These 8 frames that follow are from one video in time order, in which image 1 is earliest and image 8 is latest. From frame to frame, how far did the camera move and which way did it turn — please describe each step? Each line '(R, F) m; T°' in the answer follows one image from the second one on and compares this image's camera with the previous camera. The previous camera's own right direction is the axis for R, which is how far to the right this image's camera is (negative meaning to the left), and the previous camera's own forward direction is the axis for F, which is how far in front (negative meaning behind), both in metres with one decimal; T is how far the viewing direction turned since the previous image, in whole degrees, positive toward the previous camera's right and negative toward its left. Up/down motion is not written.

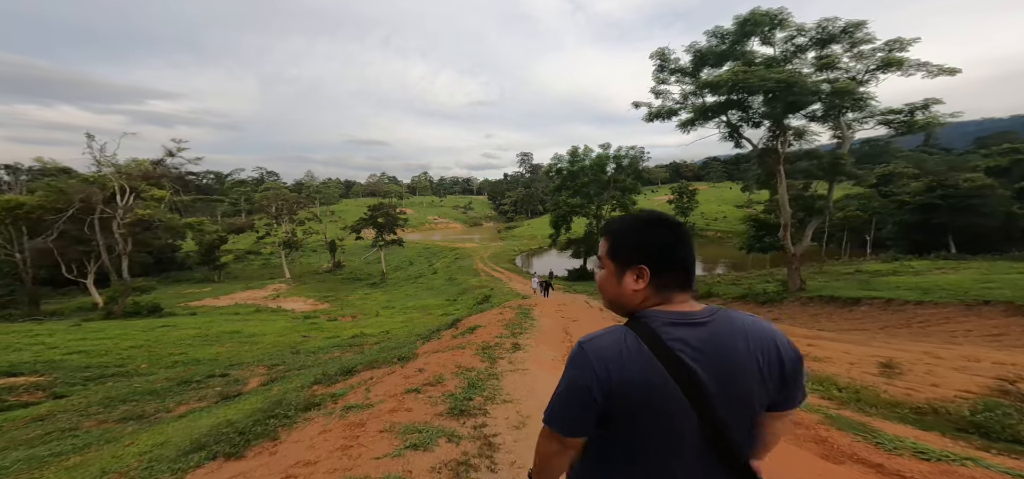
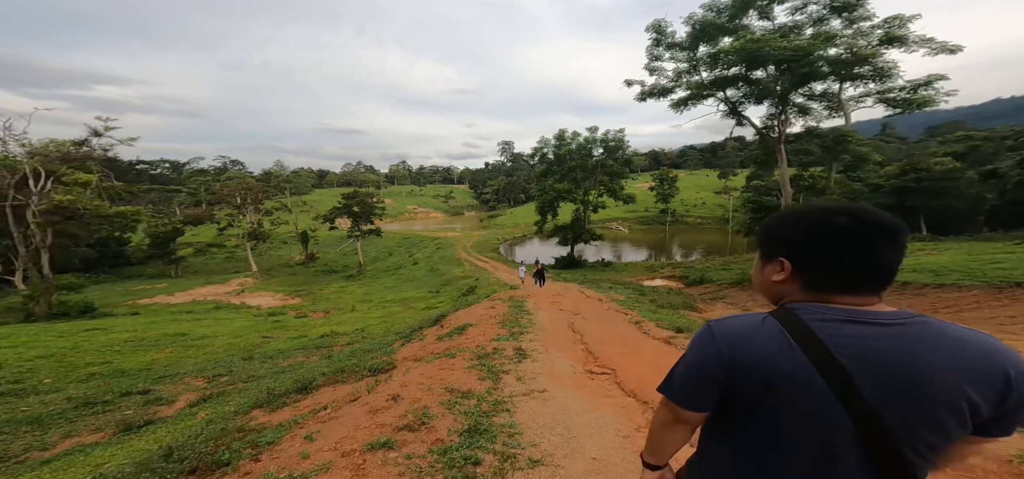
(-0.3, +1.5) m; +3°
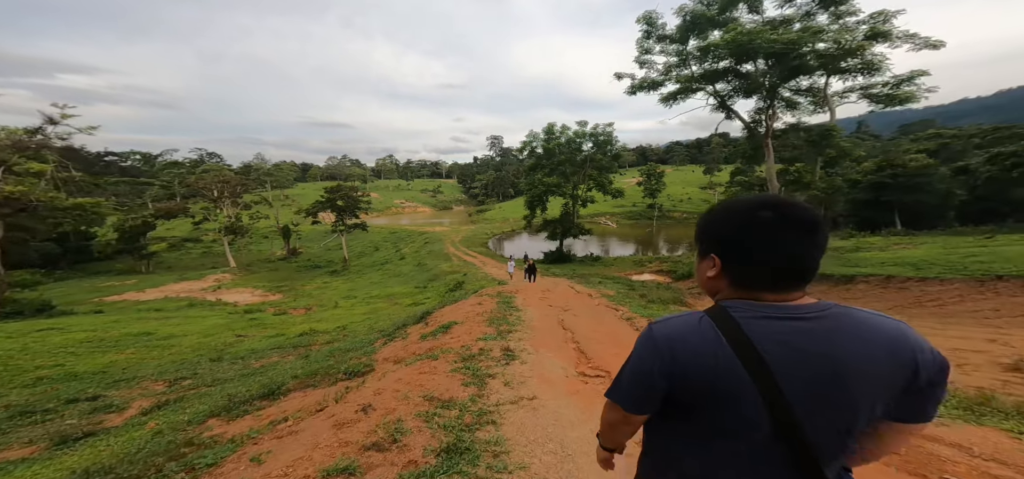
(0.0, +0.4) m; +2°
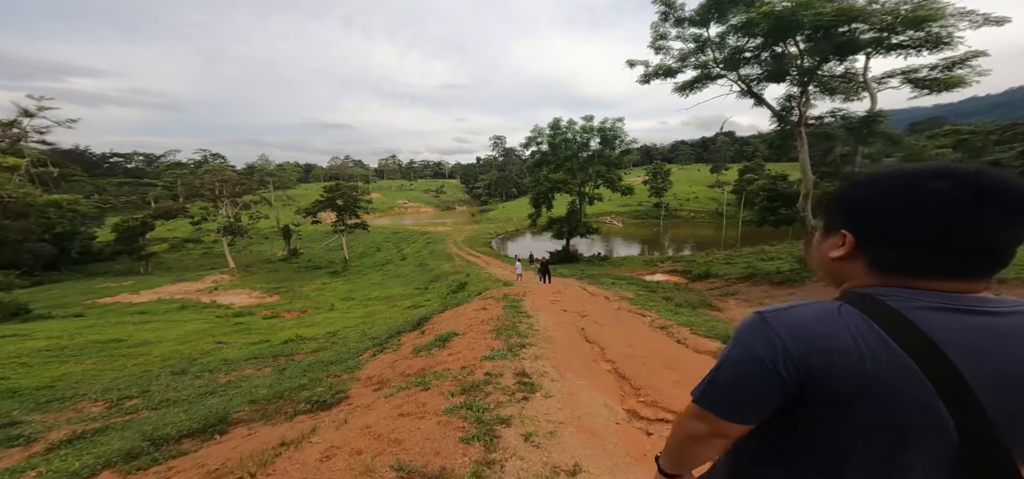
(-0.1, +1.3) m; -1°
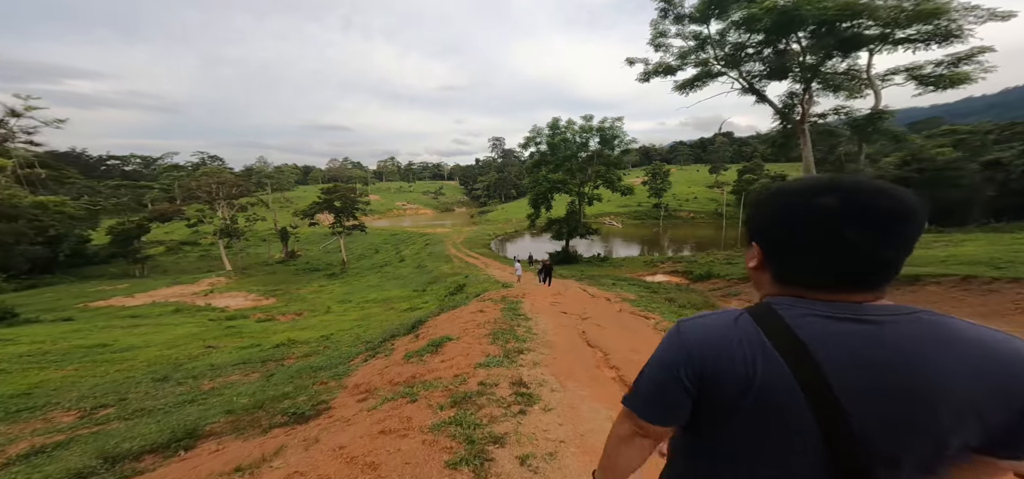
(0.0, +0.3) m; 0°
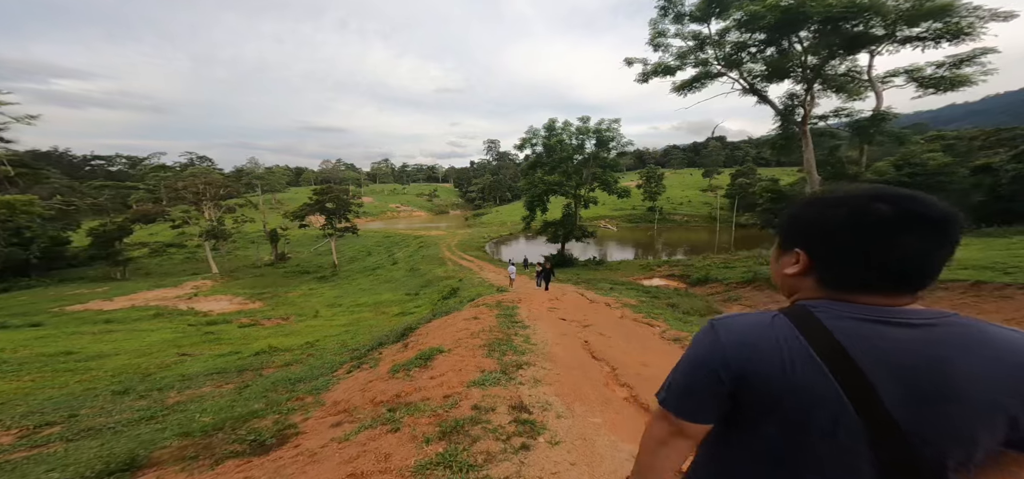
(0.0, +0.5) m; +1°
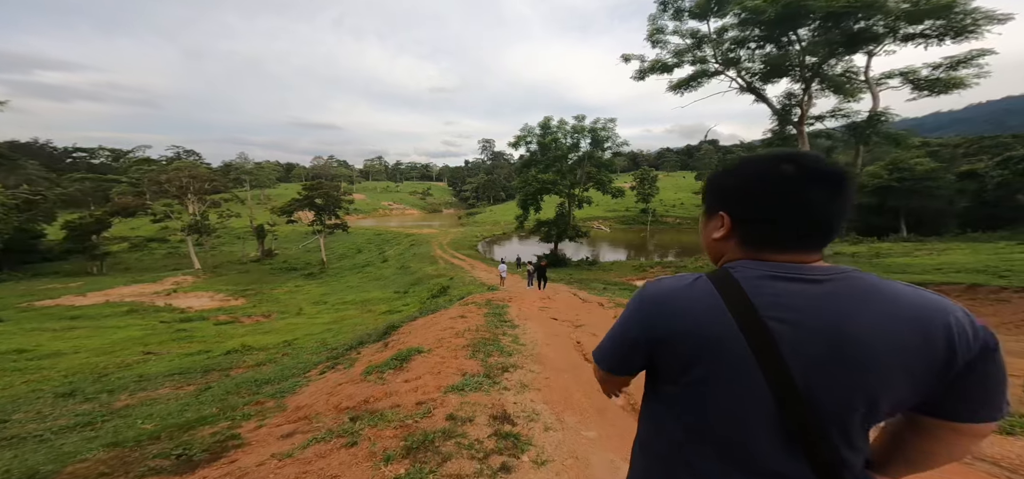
(+0.1, +0.4) m; +1°
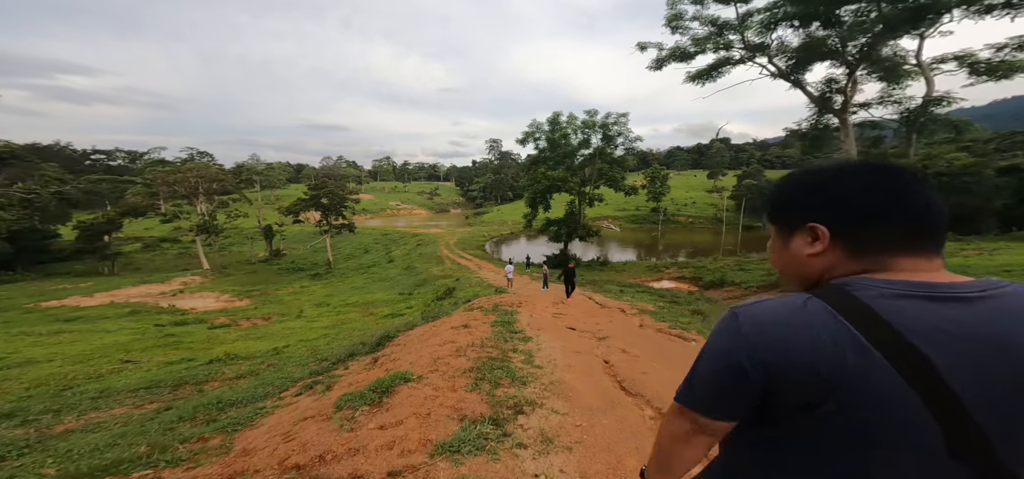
(-0.1, +1.0) m; -1°
